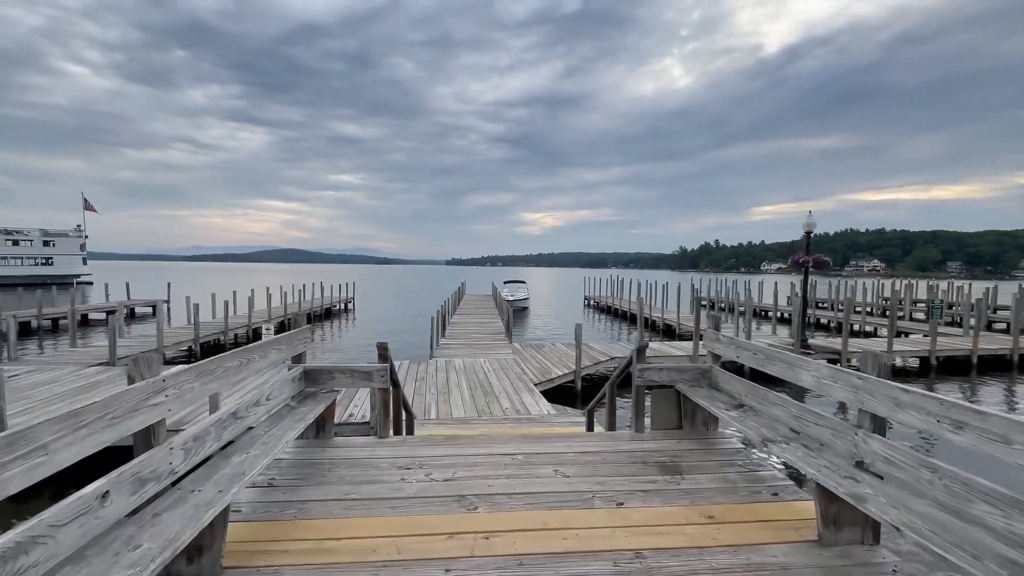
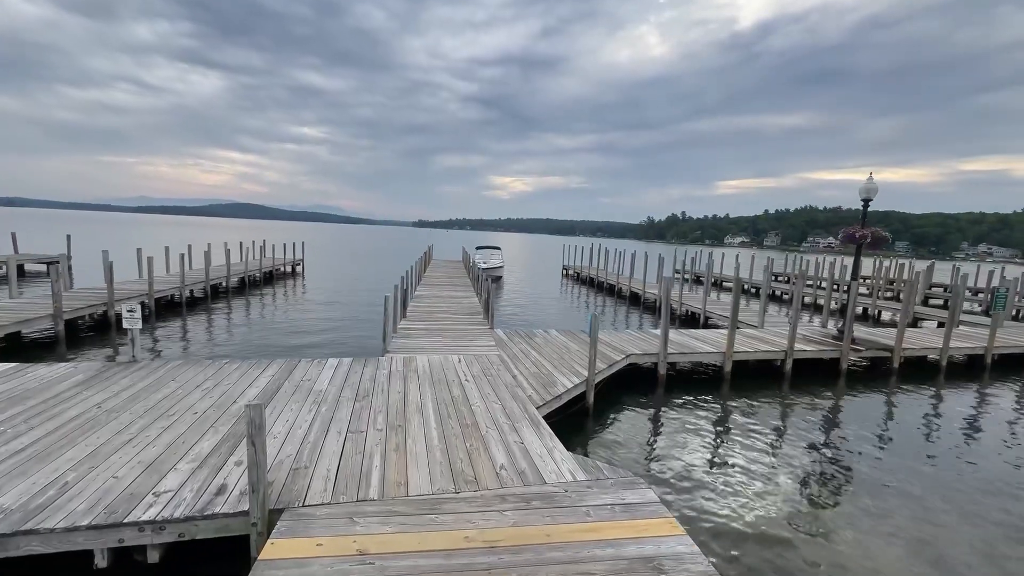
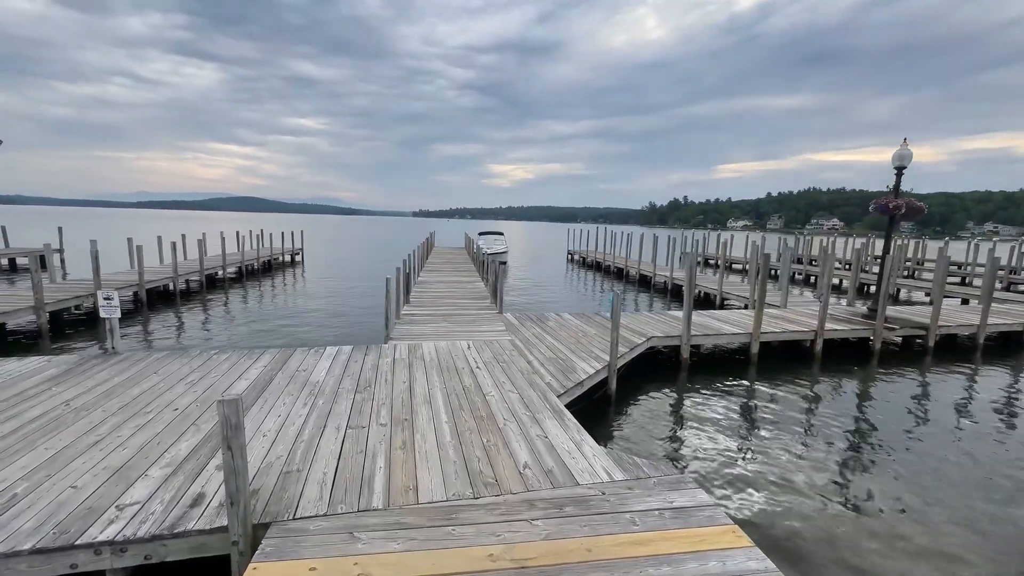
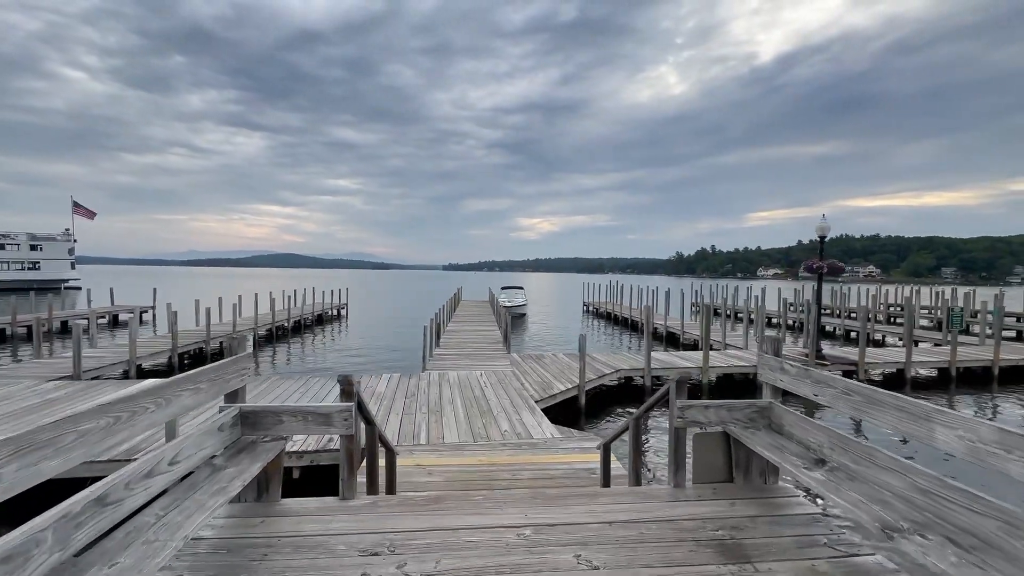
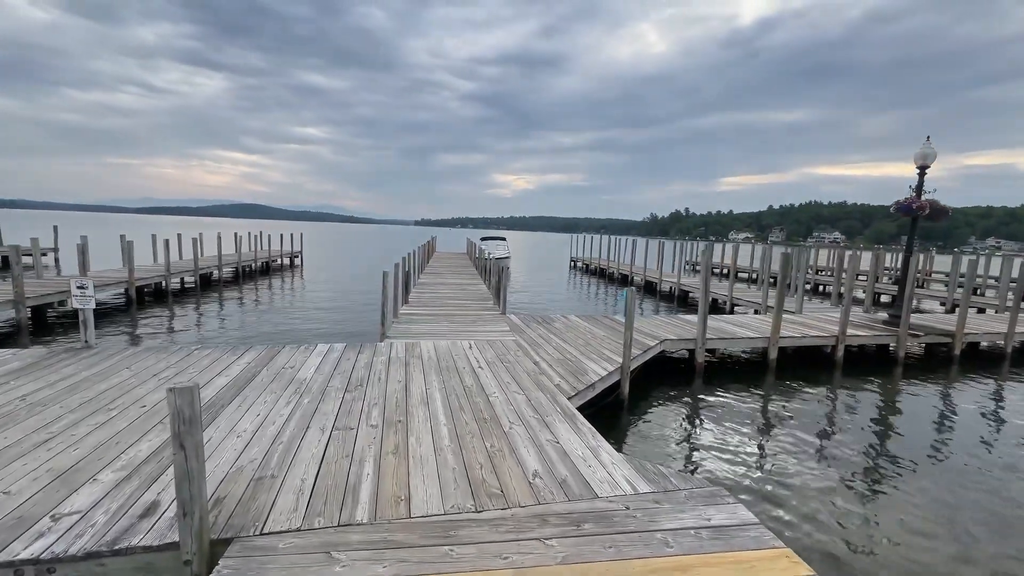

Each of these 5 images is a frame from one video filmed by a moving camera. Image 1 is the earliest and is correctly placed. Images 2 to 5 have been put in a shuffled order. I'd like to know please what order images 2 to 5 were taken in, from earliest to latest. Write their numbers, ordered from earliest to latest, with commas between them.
4, 2, 3, 5
